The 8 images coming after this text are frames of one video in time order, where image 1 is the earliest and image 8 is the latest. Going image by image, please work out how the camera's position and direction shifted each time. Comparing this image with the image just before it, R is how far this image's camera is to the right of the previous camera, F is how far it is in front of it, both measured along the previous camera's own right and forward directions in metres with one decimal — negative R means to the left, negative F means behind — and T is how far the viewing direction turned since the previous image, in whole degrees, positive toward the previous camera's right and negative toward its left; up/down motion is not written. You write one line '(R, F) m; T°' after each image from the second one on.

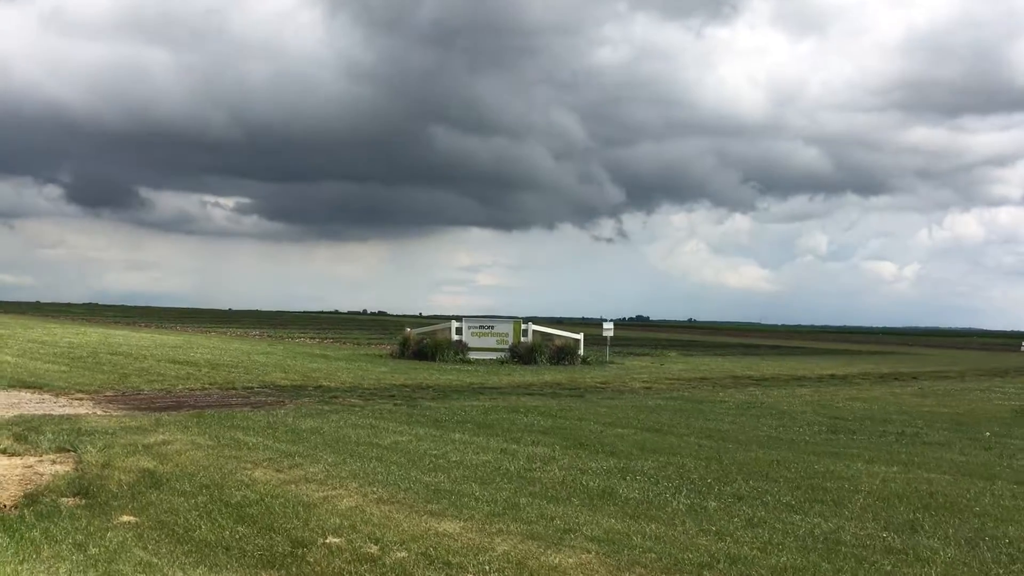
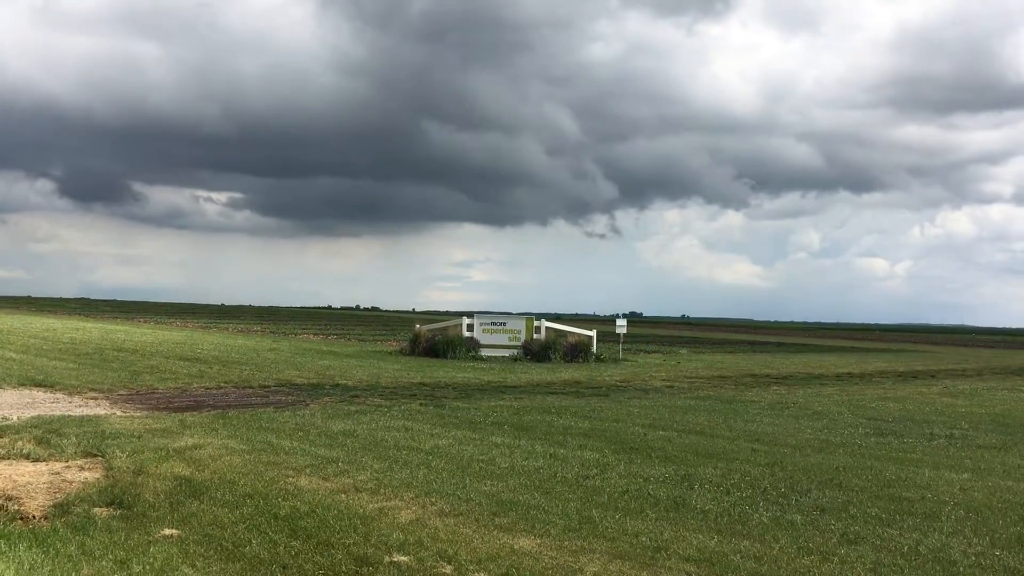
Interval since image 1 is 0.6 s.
(-0.8, +0.6) m; 0°
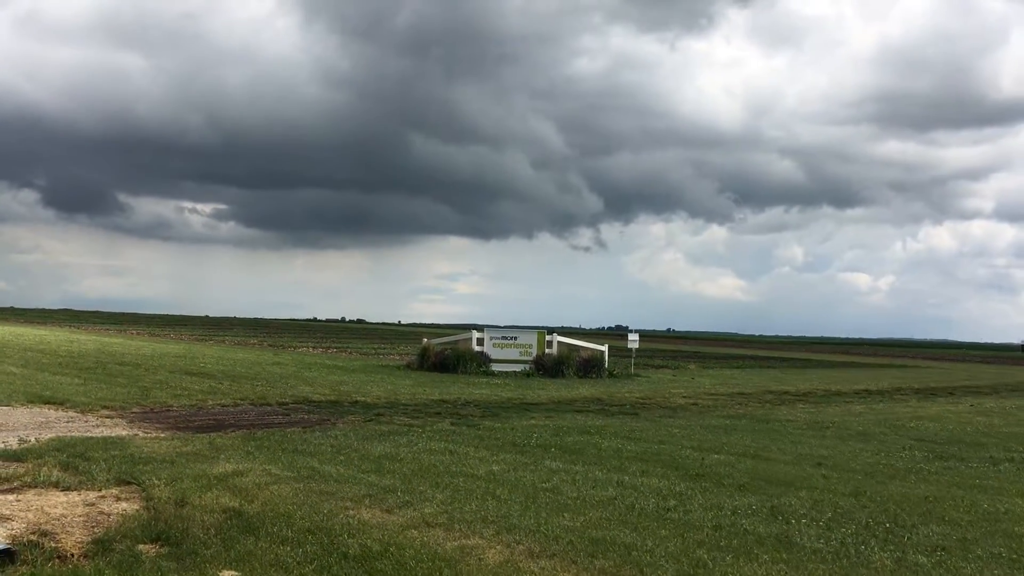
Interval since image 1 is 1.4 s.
(-1.0, +0.7) m; +1°
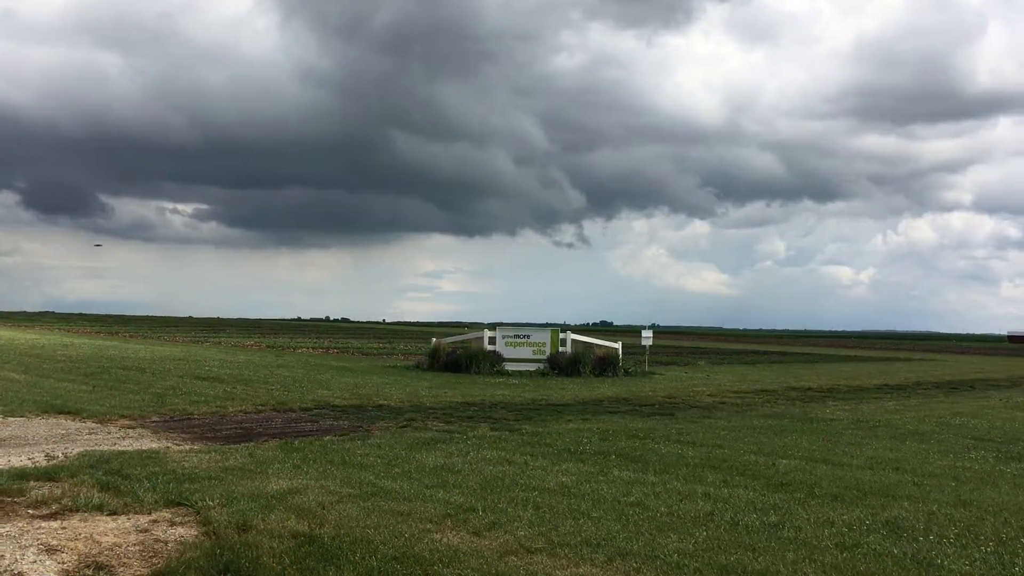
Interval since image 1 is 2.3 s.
(-1.1, +0.7) m; +1°
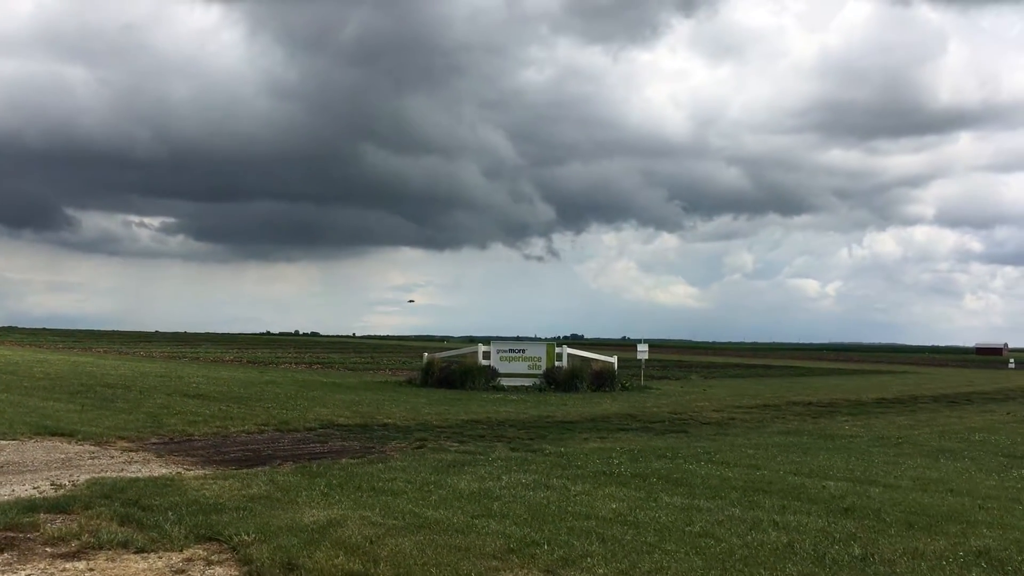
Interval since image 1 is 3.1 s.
(-1.0, +0.6) m; +2°
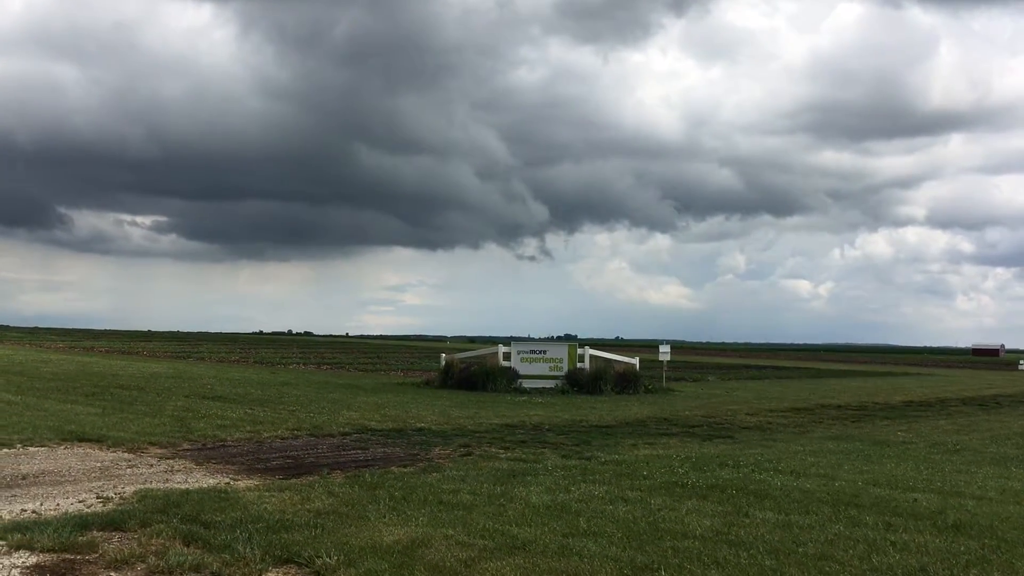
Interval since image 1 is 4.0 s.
(-1.1, +0.7) m; 0°
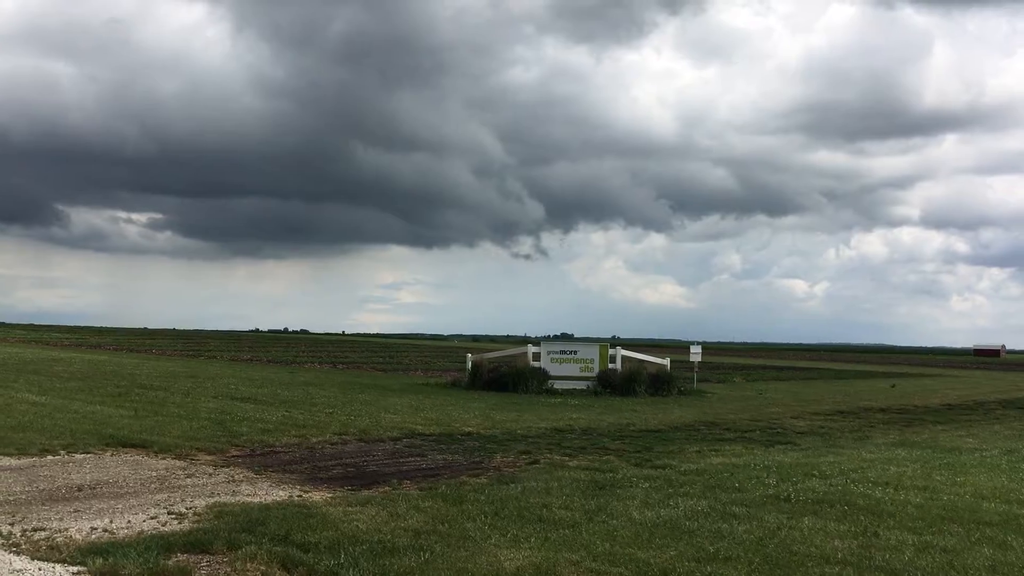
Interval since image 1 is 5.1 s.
(-1.4, +0.8) m; 0°
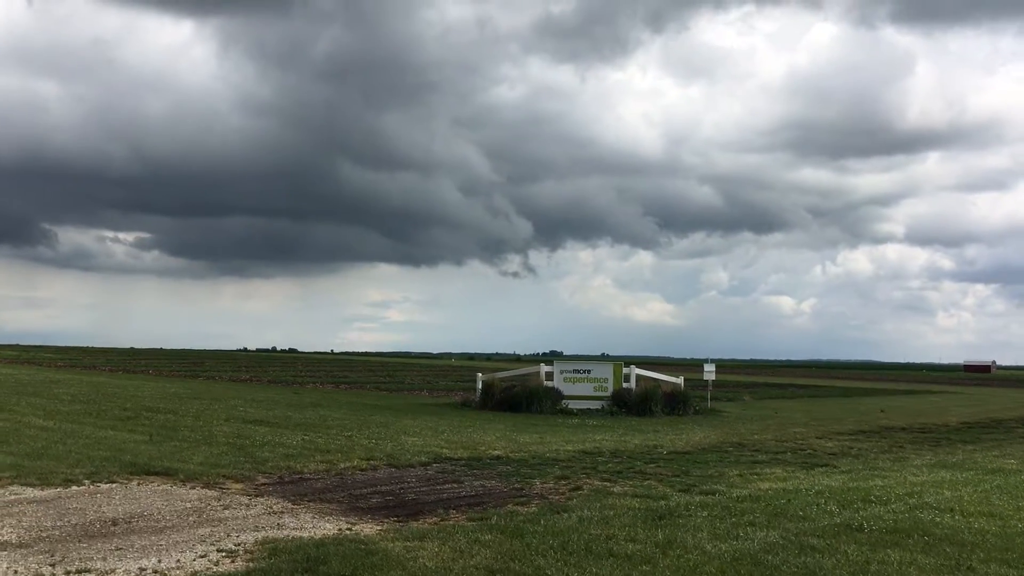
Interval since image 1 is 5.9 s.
(-1.0, +0.5) m; +1°
